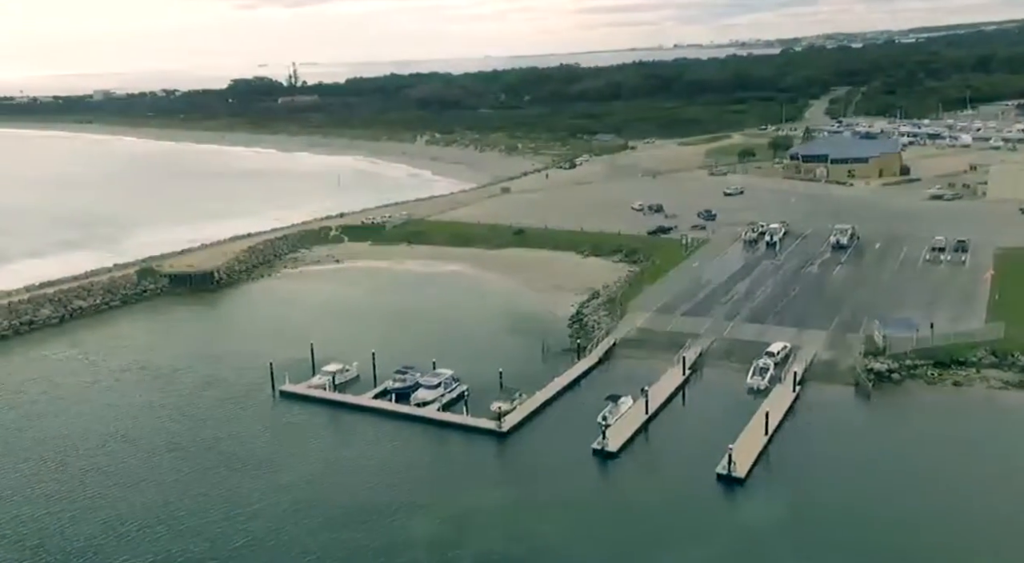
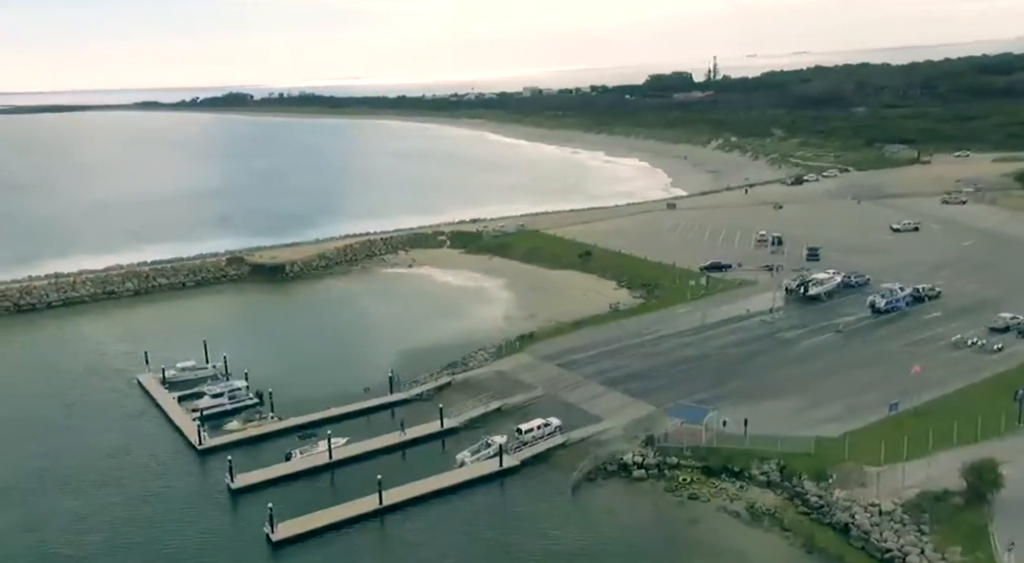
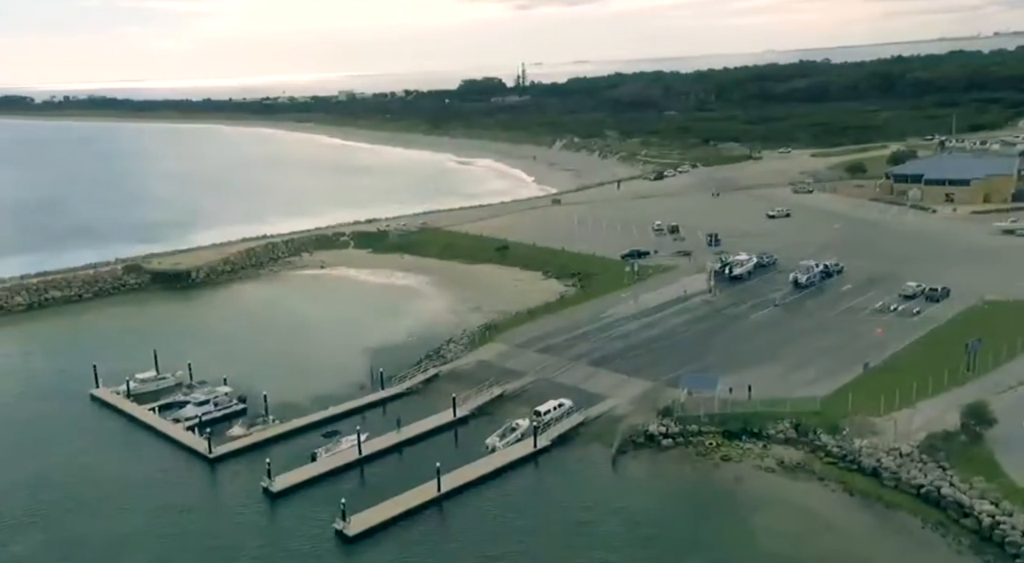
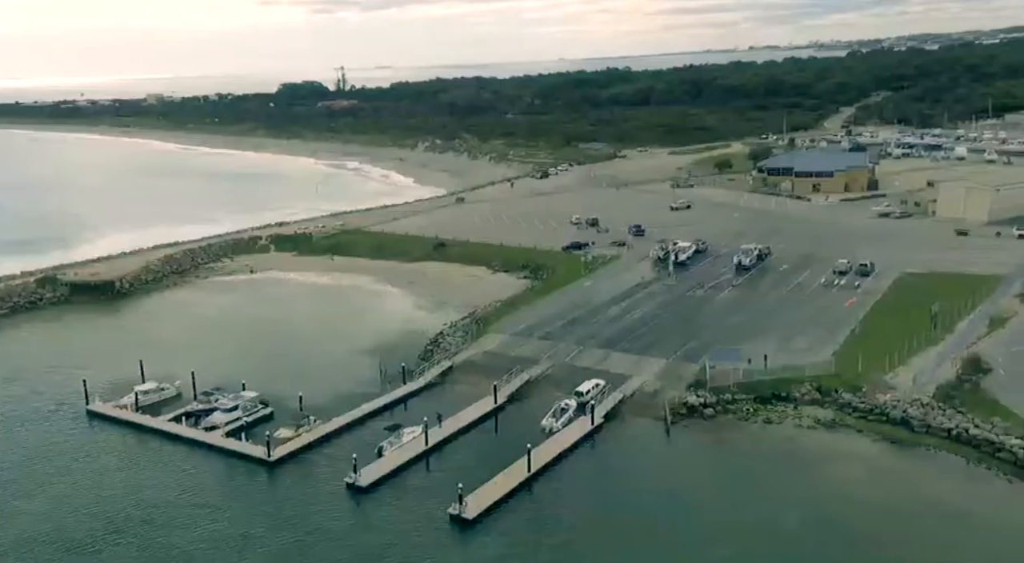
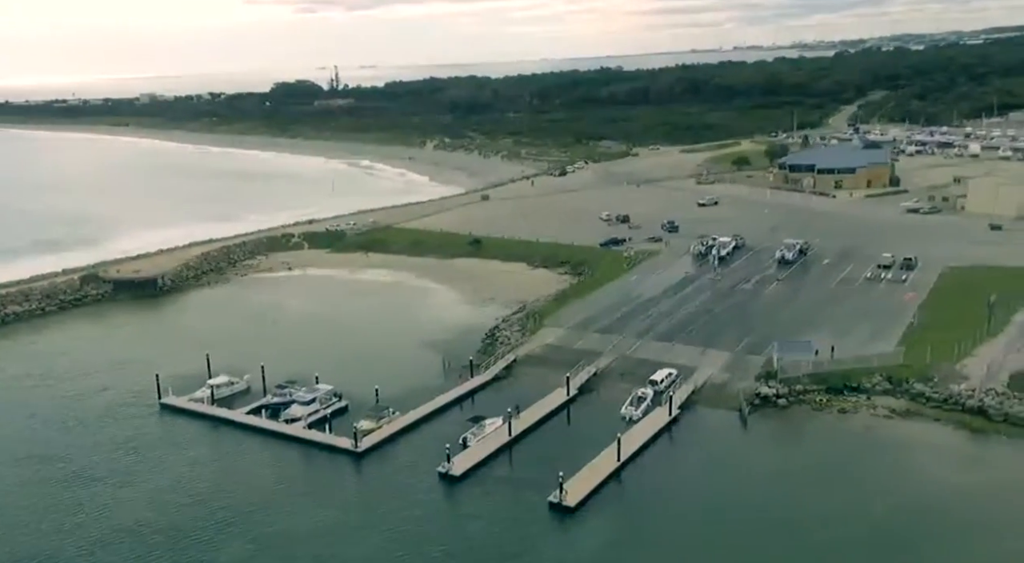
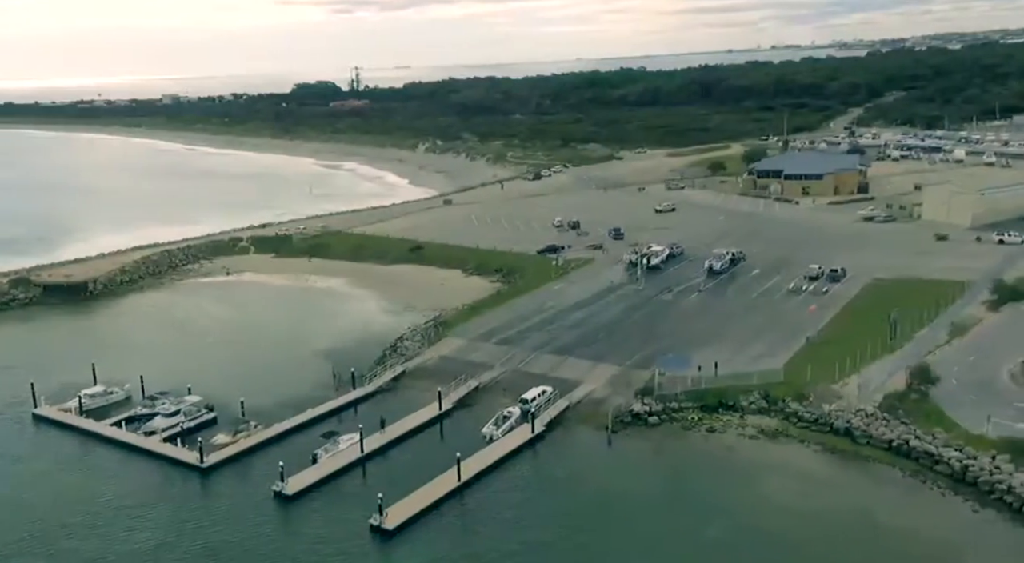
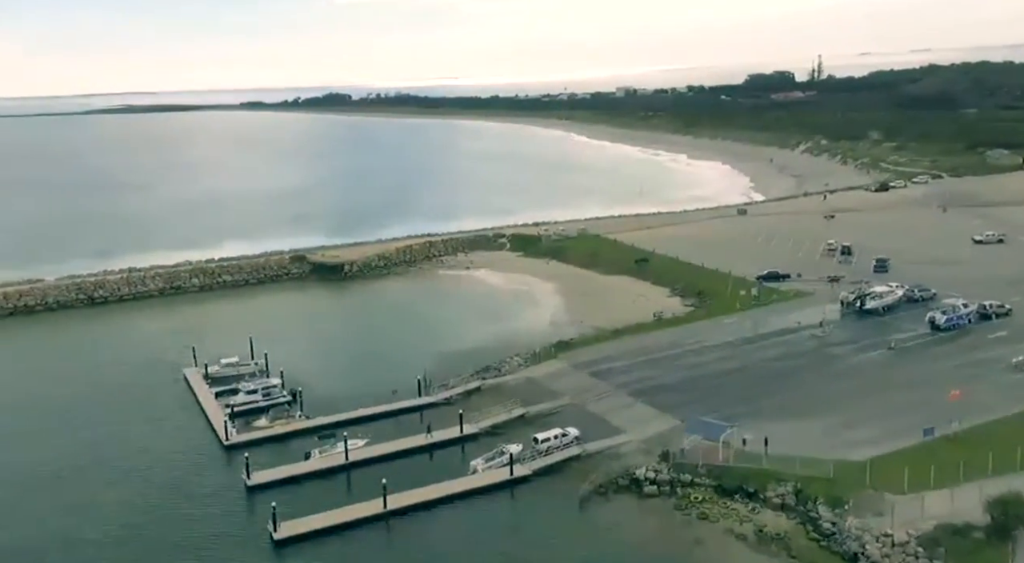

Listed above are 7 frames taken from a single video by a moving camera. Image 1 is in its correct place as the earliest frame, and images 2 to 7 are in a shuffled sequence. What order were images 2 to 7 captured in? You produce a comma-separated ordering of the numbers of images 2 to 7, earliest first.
5, 4, 6, 3, 2, 7
